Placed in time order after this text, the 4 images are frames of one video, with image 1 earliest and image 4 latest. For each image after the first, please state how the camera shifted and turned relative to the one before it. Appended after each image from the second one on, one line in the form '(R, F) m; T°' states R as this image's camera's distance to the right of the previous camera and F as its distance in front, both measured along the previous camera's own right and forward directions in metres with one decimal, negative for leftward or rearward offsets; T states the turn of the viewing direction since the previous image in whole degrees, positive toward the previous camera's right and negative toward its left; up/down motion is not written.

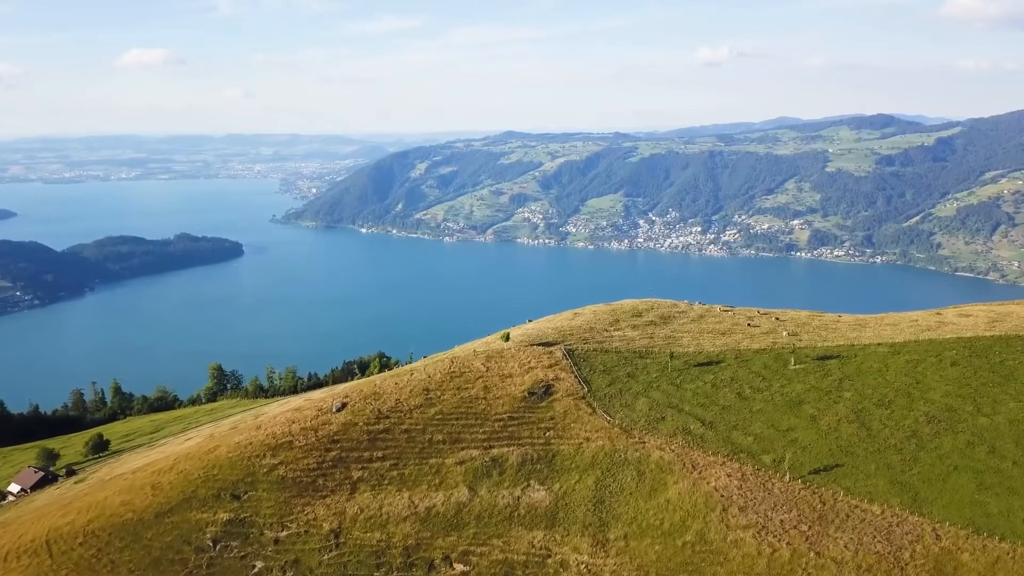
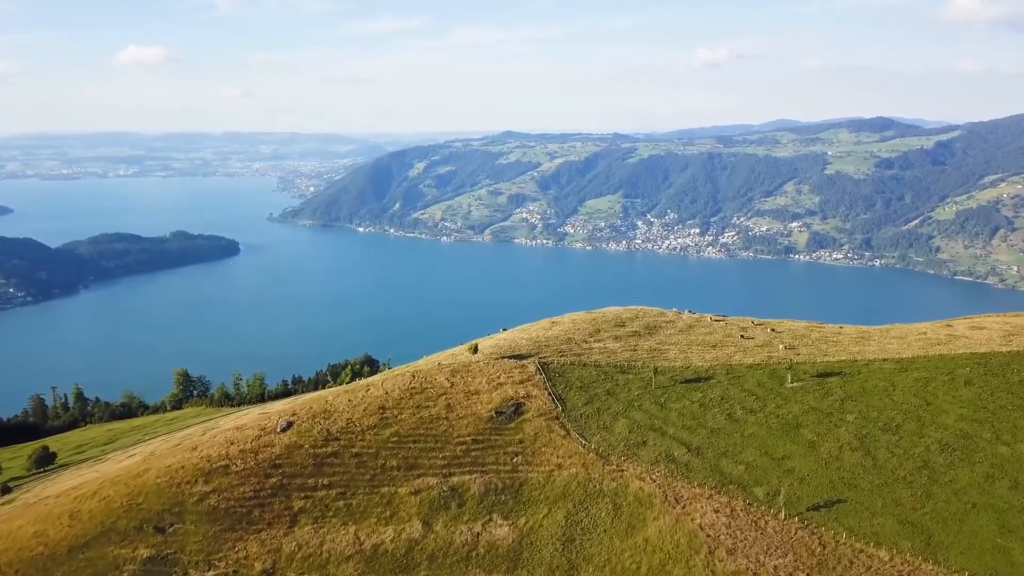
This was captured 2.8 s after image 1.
(+2.6, +5.5) m; 0°
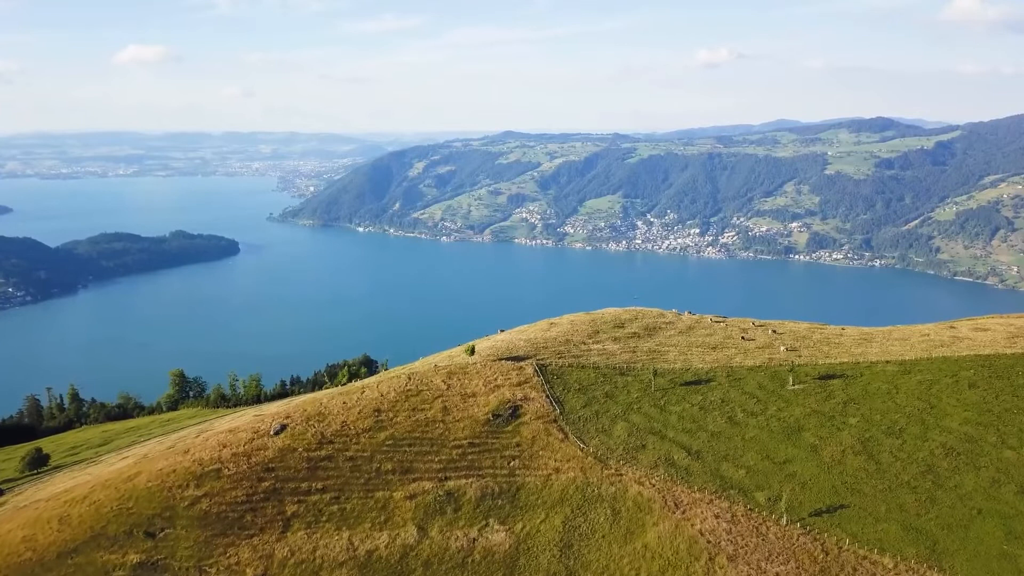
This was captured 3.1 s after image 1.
(+0.2, +0.8) m; 0°
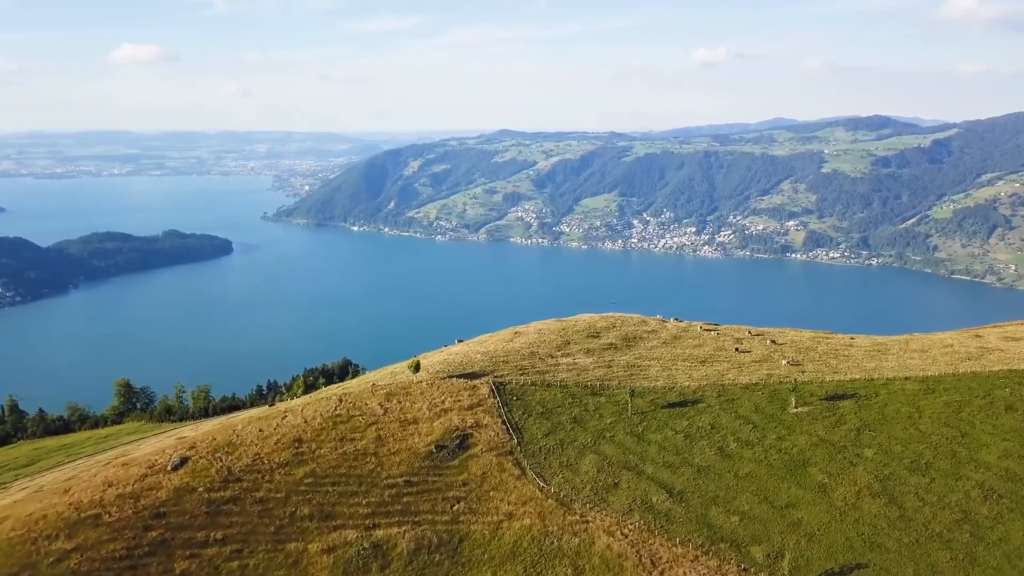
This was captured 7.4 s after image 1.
(+3.4, +8.0) m; 0°
